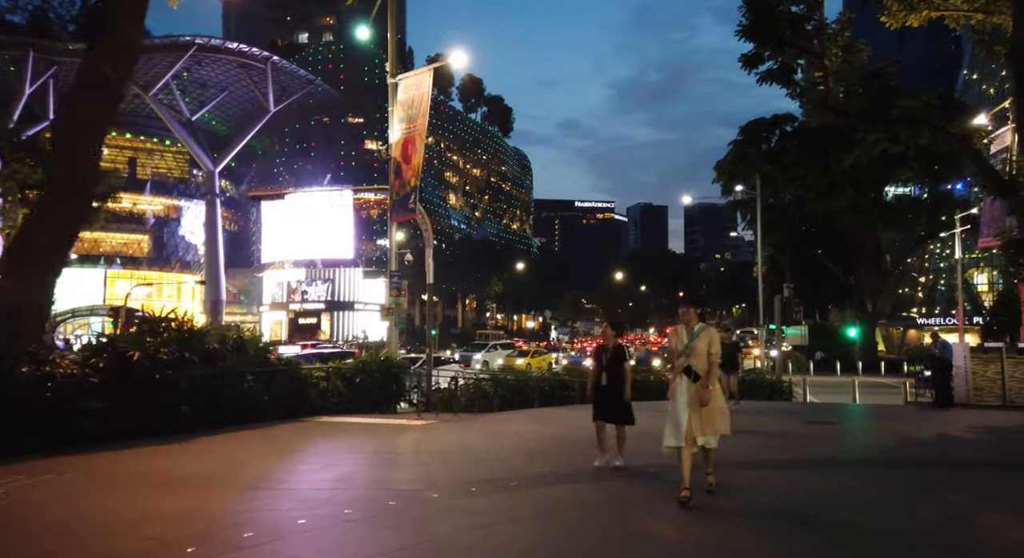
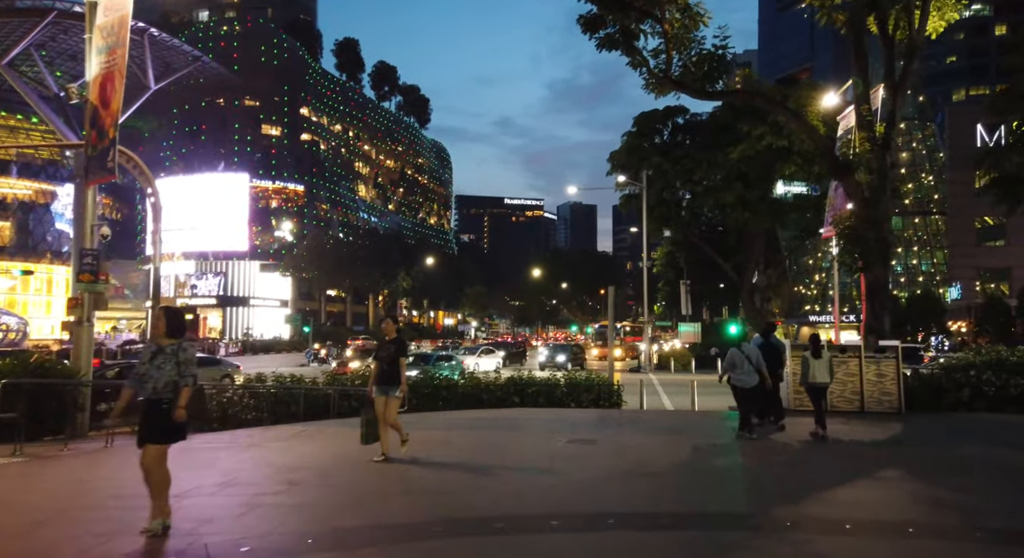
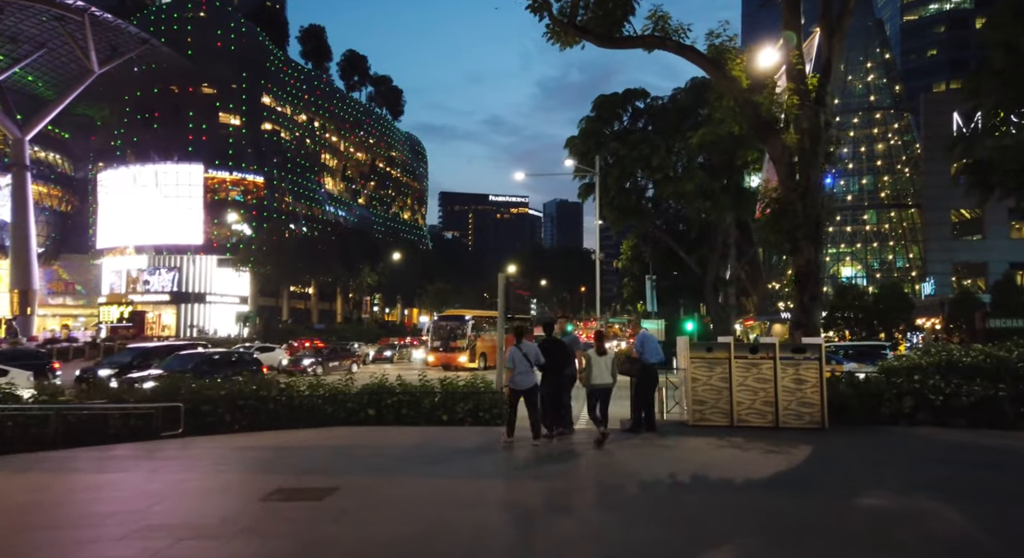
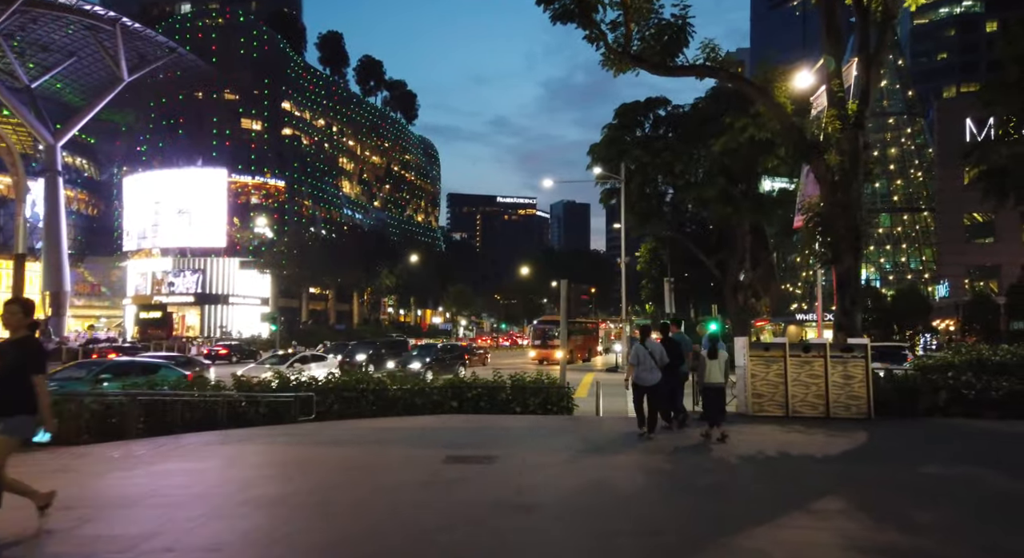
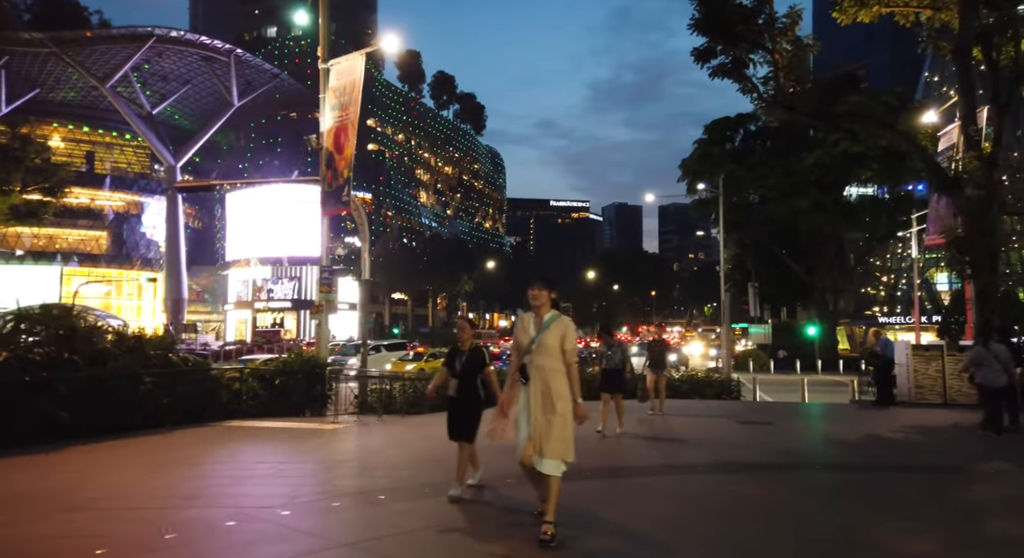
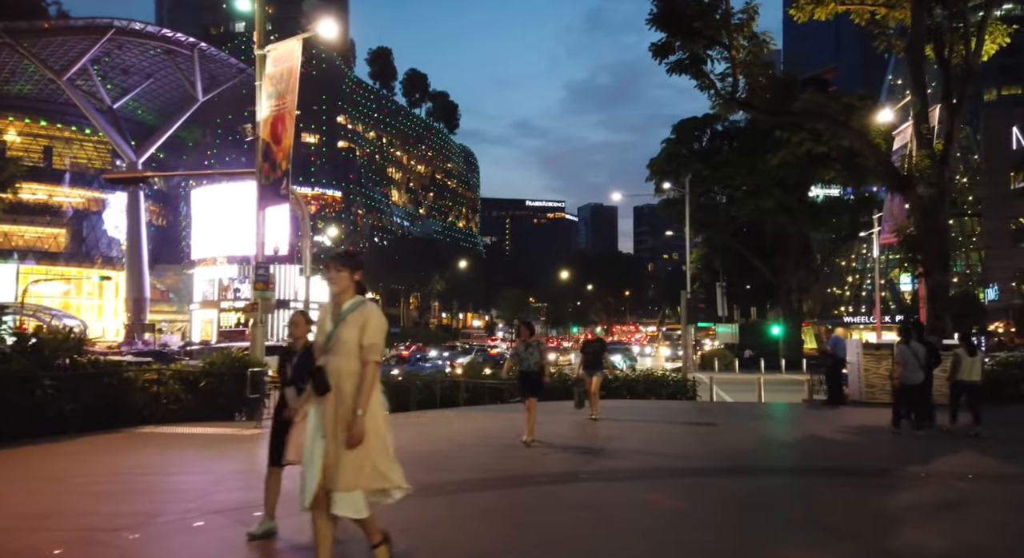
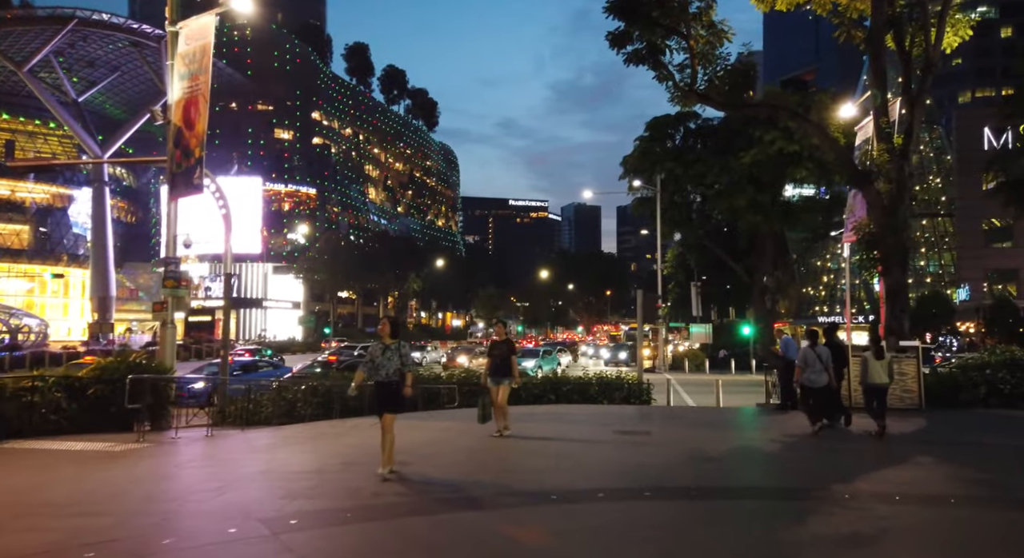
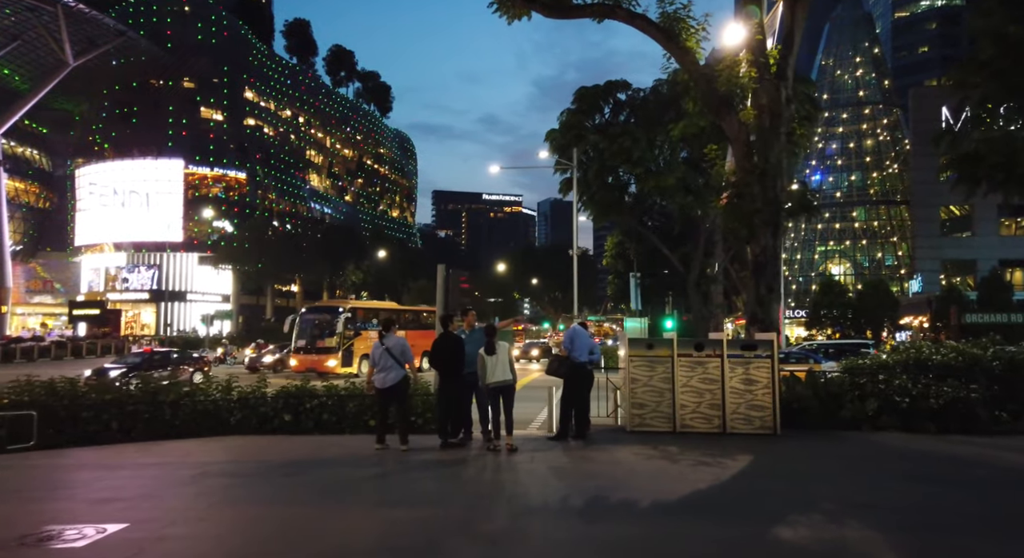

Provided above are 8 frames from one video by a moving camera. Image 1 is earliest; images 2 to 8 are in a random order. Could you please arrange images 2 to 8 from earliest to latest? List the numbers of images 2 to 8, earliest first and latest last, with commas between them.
5, 6, 7, 2, 4, 3, 8
